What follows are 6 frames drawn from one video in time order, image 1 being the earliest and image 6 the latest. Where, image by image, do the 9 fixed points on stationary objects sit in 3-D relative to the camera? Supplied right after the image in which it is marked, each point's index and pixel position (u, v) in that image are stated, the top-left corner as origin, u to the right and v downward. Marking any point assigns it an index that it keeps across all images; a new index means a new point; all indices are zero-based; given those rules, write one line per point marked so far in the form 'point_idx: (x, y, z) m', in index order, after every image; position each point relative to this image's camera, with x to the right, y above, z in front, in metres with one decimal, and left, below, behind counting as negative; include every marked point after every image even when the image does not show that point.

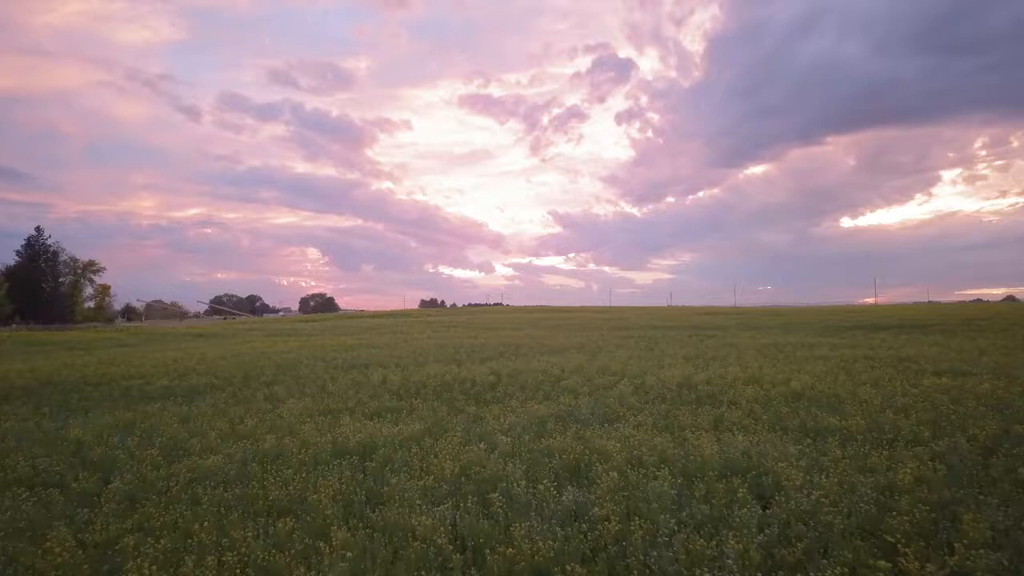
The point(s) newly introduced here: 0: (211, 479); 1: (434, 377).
0: (-4.4, -2.8, +8.9) m
1: (-2.6, -2.9, +20.0) m
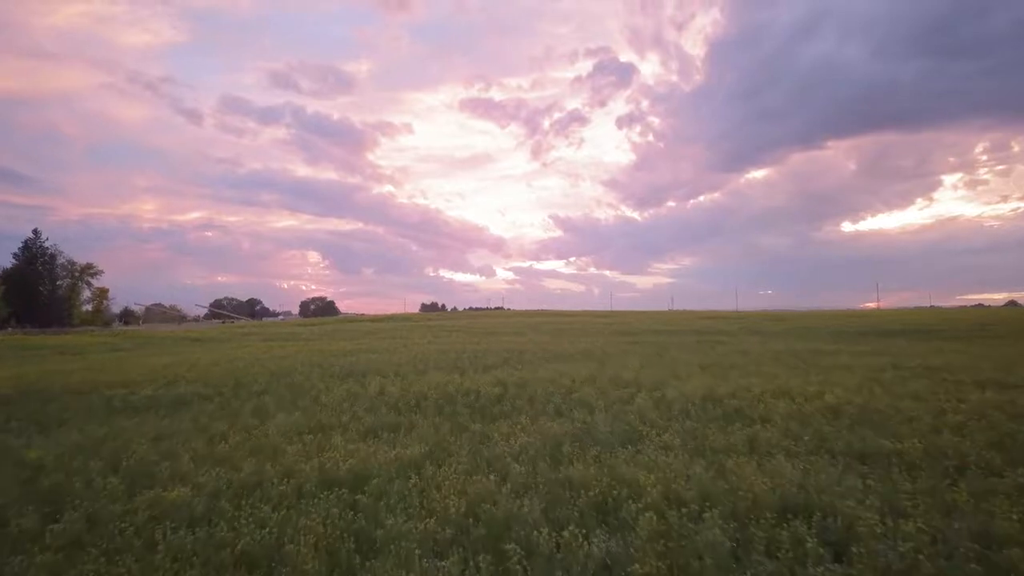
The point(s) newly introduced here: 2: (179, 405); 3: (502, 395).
0: (-4.2, -2.9, +7.5) m
1: (-2.4, -3.1, +18.7) m
2: (-10.5, -3.7, +19.0) m
3: (-0.3, -3.0, +17.1) m
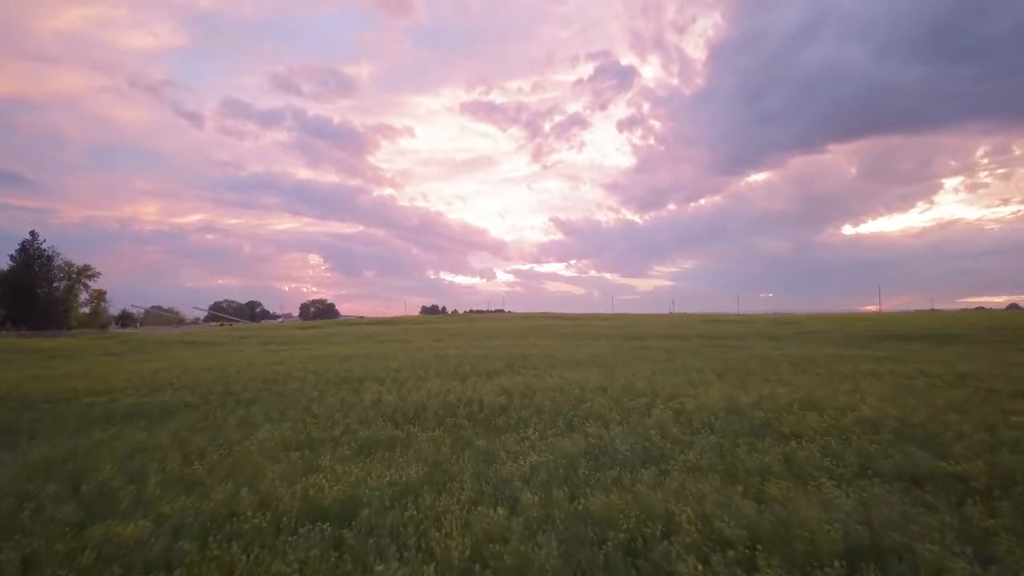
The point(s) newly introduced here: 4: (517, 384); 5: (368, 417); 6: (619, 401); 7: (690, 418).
0: (-4.1, -2.9, +6.4) m
1: (-2.2, -3.1, +17.5) m
2: (-10.3, -3.7, +17.9) m
3: (-0.1, -3.1, +15.9) m
4: (+0.2, -3.1, +19.4) m
5: (-3.6, -3.2, +15.2) m
6: (+2.8, -2.9, +15.7) m
7: (+4.0, -2.9, +13.5) m
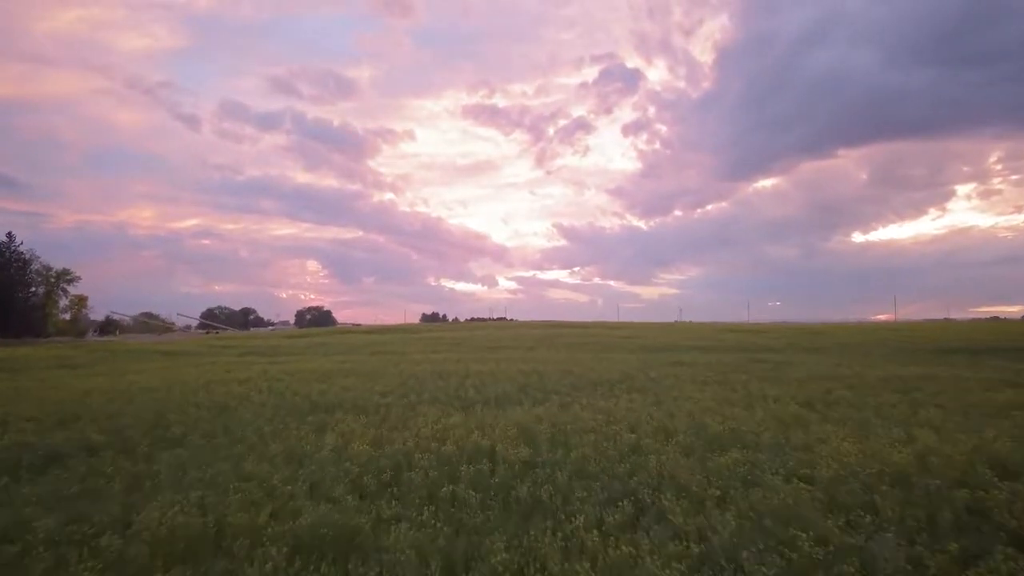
0: (-3.6, -2.7, +1.2) m
1: (-1.7, -3.1, +12.3) m
2: (-9.8, -3.7, +12.7) m
3: (+0.4, -3.1, +10.8) m
4: (+0.6, -3.1, +14.3) m
5: (-3.1, -3.2, +10.0) m
6: (+3.2, -2.9, +10.6) m
7: (+4.4, -2.8, +8.3) m
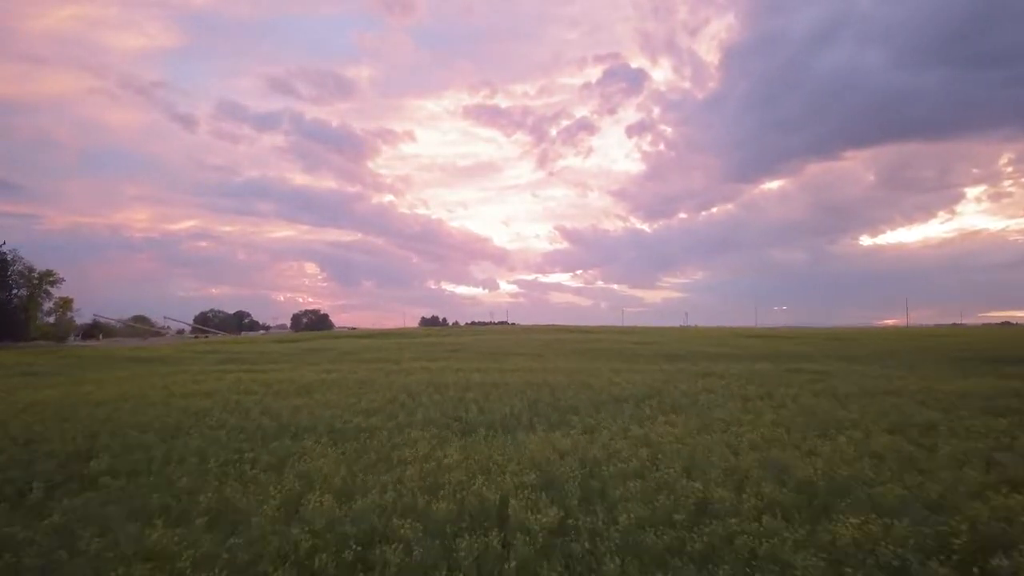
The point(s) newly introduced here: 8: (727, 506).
0: (-3.4, -2.5, -2.1) m
1: (-1.5, -3.0, +9.0) m
2: (-9.6, -3.6, +9.4) m
3: (+0.6, -2.9, +7.4) m
4: (+0.9, -3.0, +10.9) m
5: (-2.9, -3.1, +6.7) m
6: (+3.5, -2.8, +7.2) m
7: (+4.7, -2.7, +4.9) m
8: (+2.9, -2.9, +7.9) m
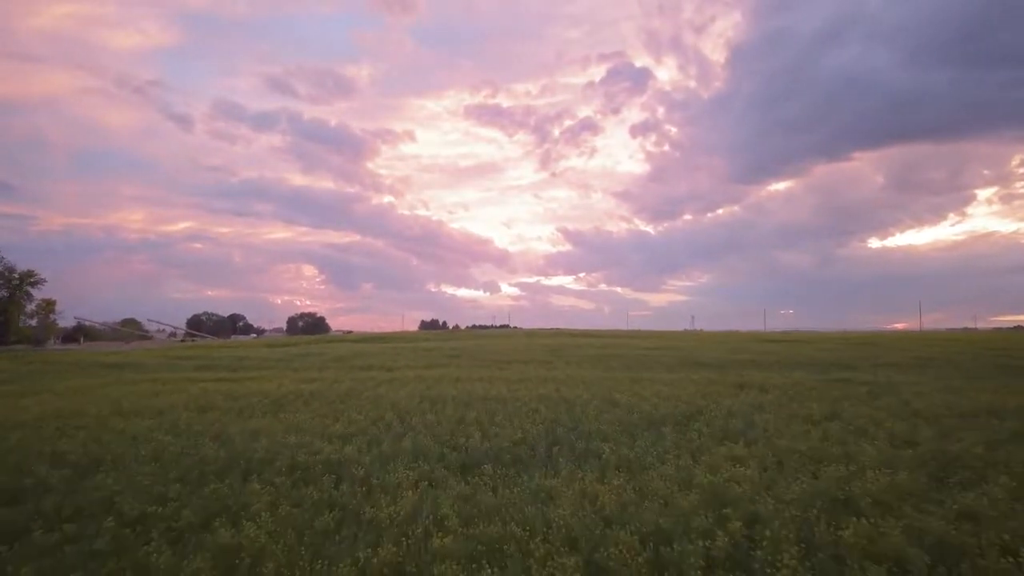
0: (-3.1, -2.3, -5.6) m
1: (-1.2, -2.8, +5.5) m
2: (-9.3, -3.4, +5.9) m
3: (+0.9, -2.8, +3.9) m
4: (+1.2, -2.9, +7.4) m
5: (-2.6, -2.9, +3.2) m
6: (+3.8, -2.6, +3.7) m
7: (+5.0, -2.5, +1.4) m
8: (+3.2, -2.7, +4.4) m
